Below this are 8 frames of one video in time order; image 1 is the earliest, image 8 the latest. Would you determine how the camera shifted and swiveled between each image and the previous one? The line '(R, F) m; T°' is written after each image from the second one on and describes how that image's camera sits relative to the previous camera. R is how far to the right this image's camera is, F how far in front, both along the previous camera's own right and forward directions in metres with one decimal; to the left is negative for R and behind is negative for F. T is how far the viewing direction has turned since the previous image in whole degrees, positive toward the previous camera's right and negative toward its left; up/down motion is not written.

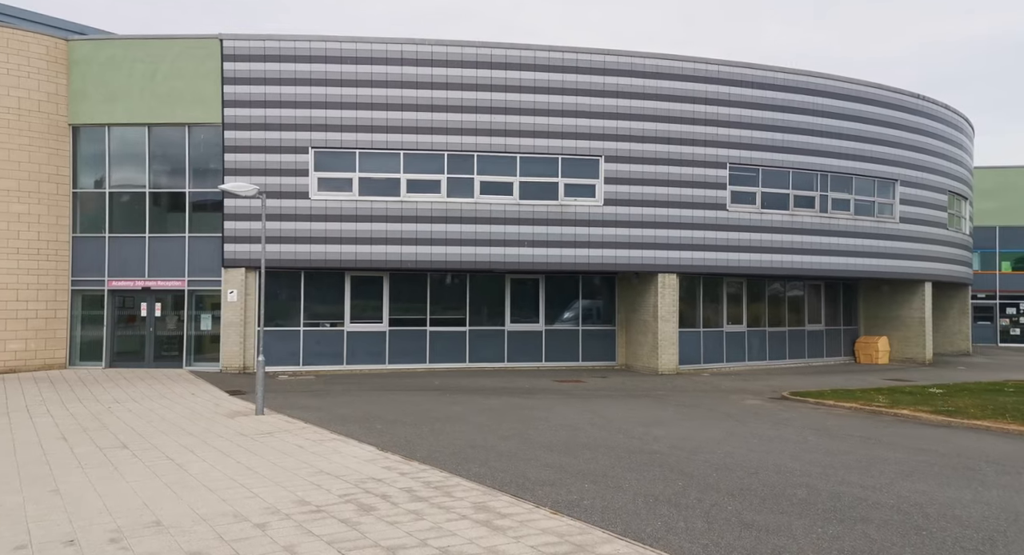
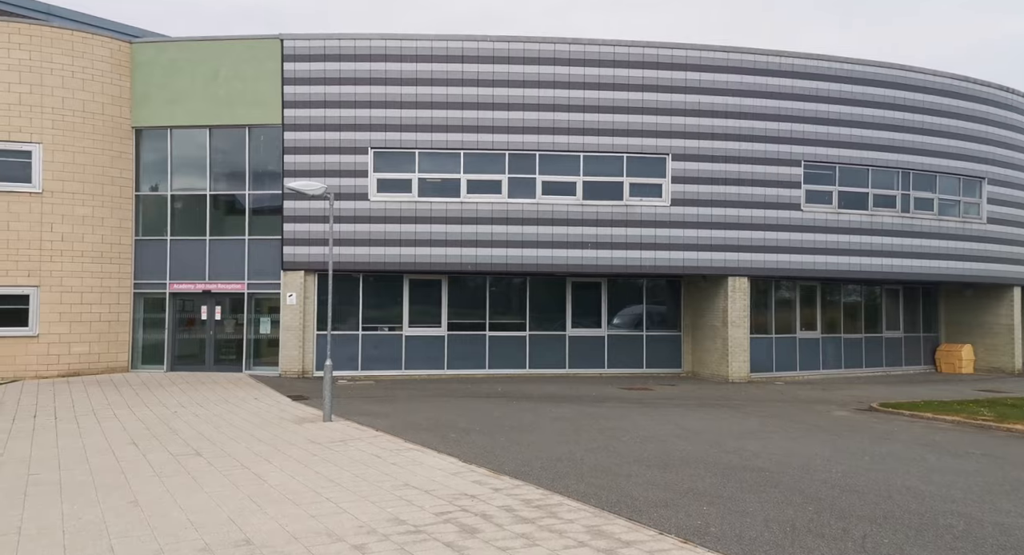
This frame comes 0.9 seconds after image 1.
(-0.6, +0.5) m; -3°
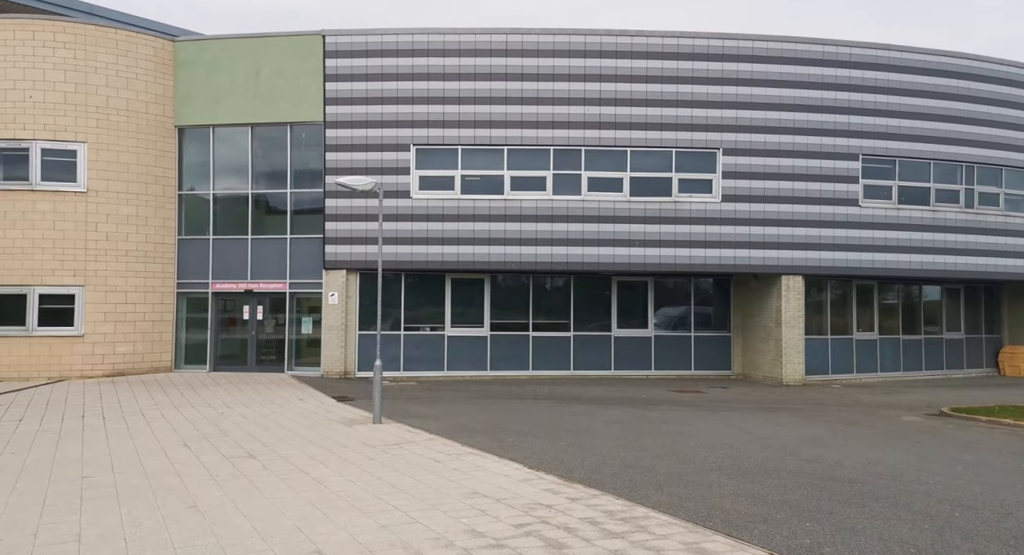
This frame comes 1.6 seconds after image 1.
(-0.4, +0.4) m; -2°
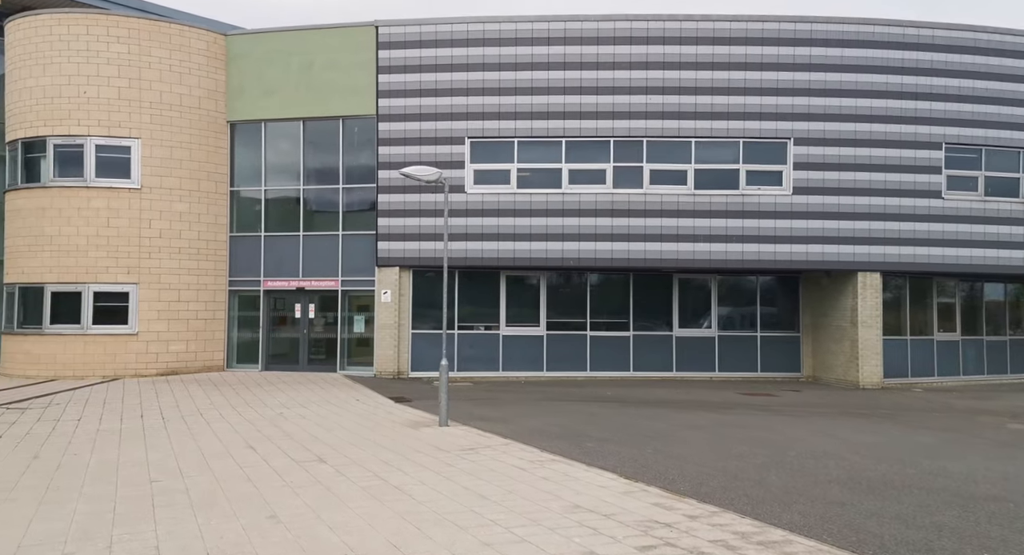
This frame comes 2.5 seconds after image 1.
(-0.6, +0.7) m; -2°
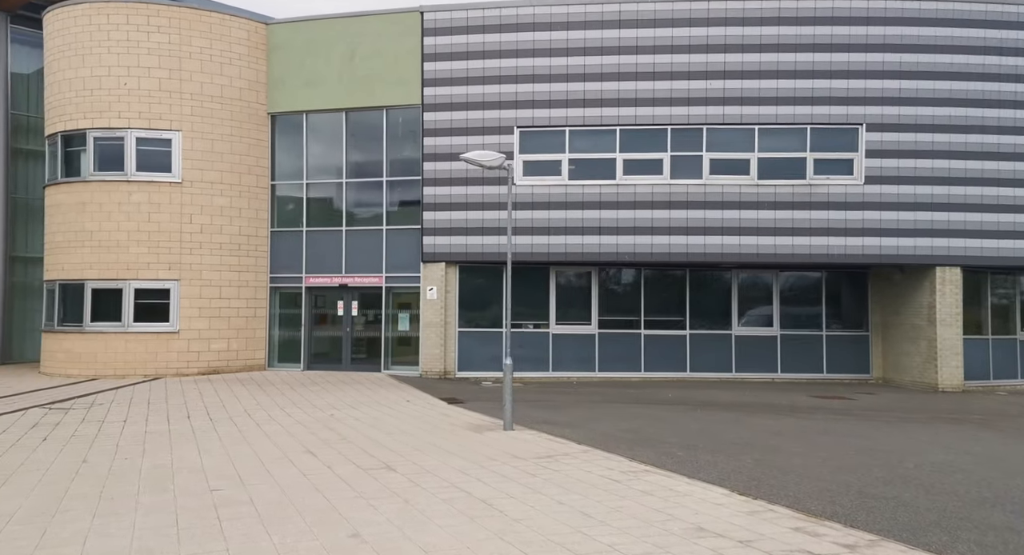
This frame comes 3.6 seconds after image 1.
(-0.7, +0.9) m; -2°
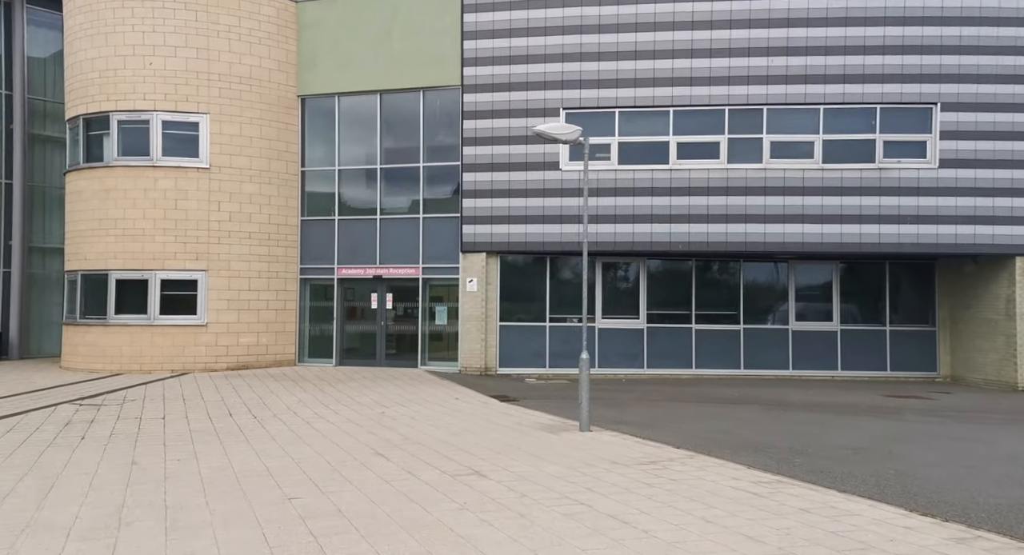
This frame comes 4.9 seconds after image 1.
(-1.1, +1.1) m; 0°
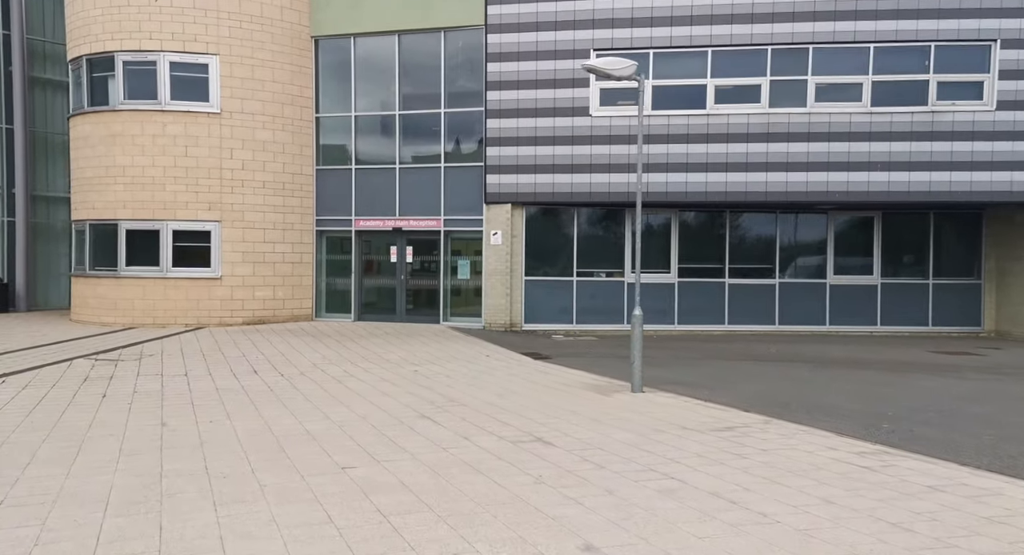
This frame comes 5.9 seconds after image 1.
(-0.6, +0.8) m; 0°
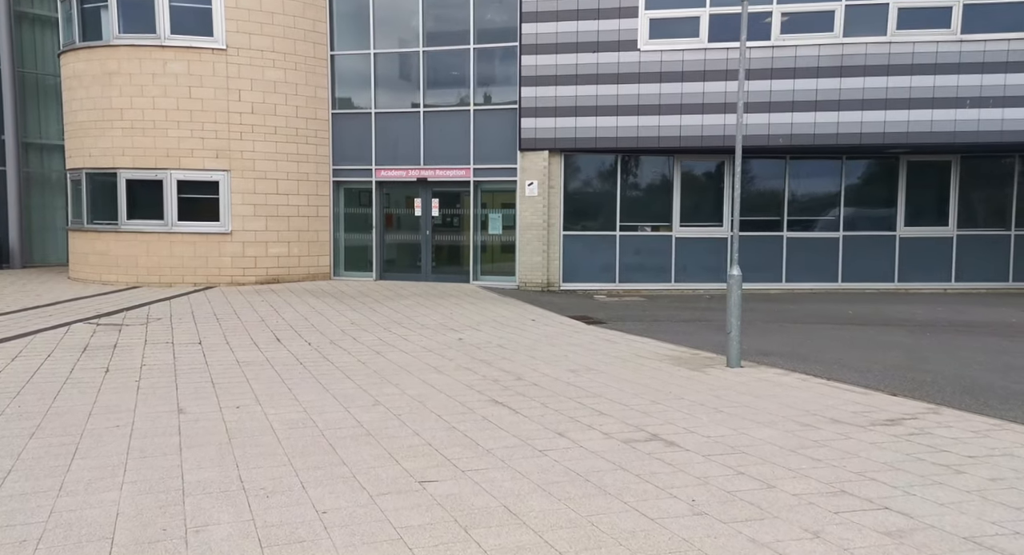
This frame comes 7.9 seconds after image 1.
(-0.8, +1.7) m; 0°
